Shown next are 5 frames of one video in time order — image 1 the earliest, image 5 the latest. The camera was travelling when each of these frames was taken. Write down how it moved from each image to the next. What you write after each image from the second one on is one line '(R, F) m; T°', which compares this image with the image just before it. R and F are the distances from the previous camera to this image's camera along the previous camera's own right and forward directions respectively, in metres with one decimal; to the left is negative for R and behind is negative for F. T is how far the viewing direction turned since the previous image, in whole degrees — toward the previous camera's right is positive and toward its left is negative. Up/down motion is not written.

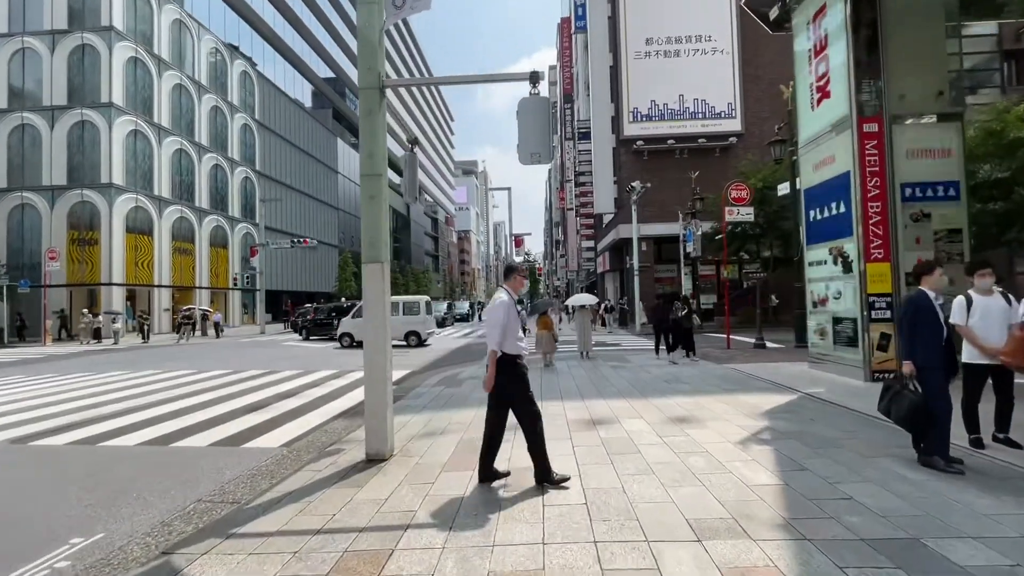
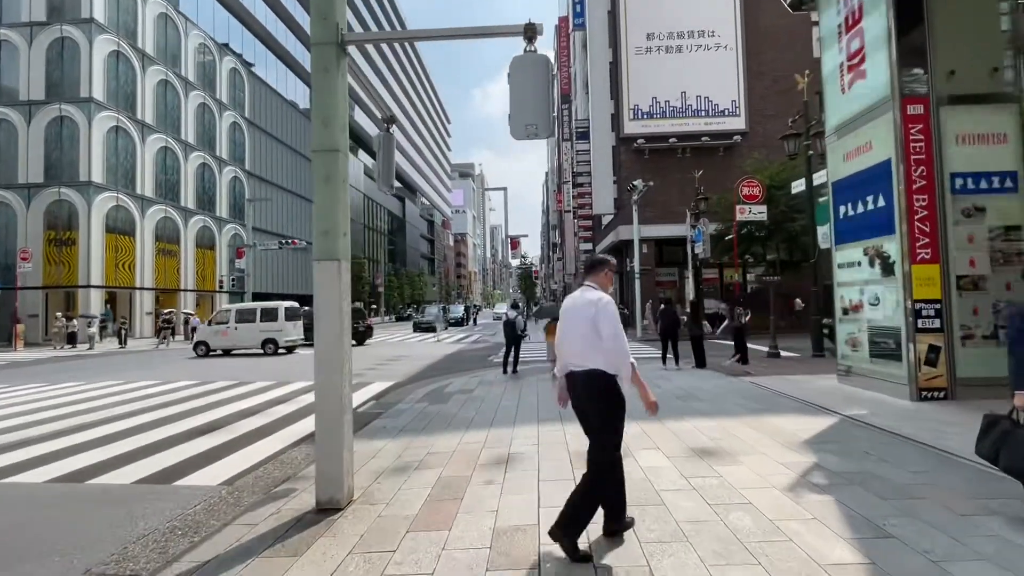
(+0.1, +1.3) m; 0°
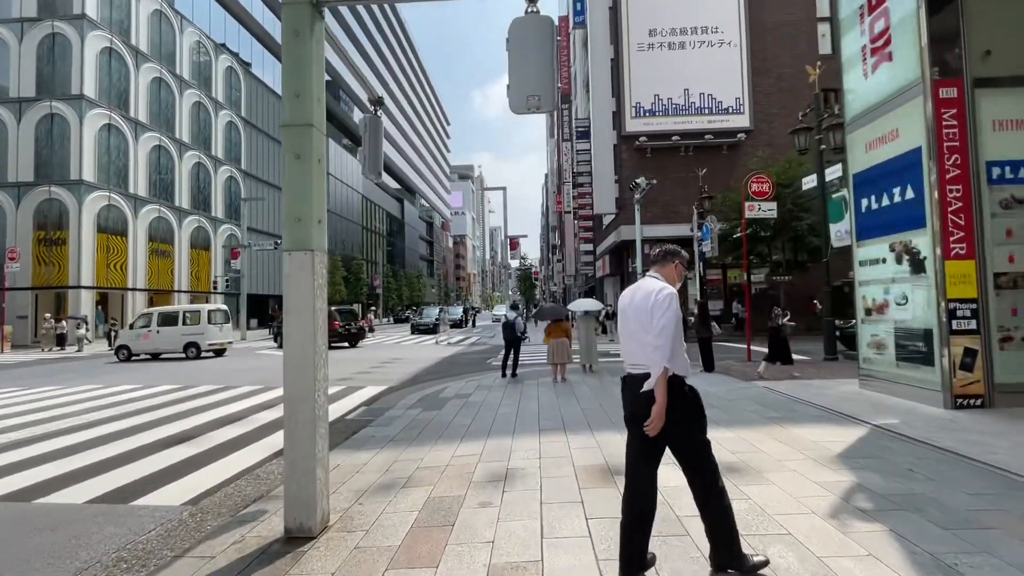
(0.0, +0.7) m; 0°
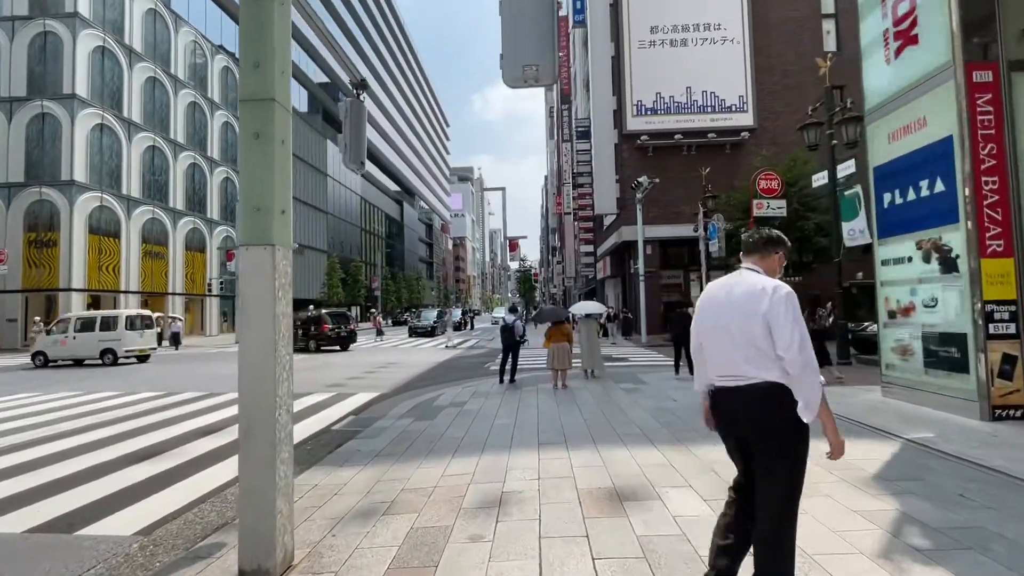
(+0.1, +0.6) m; 0°
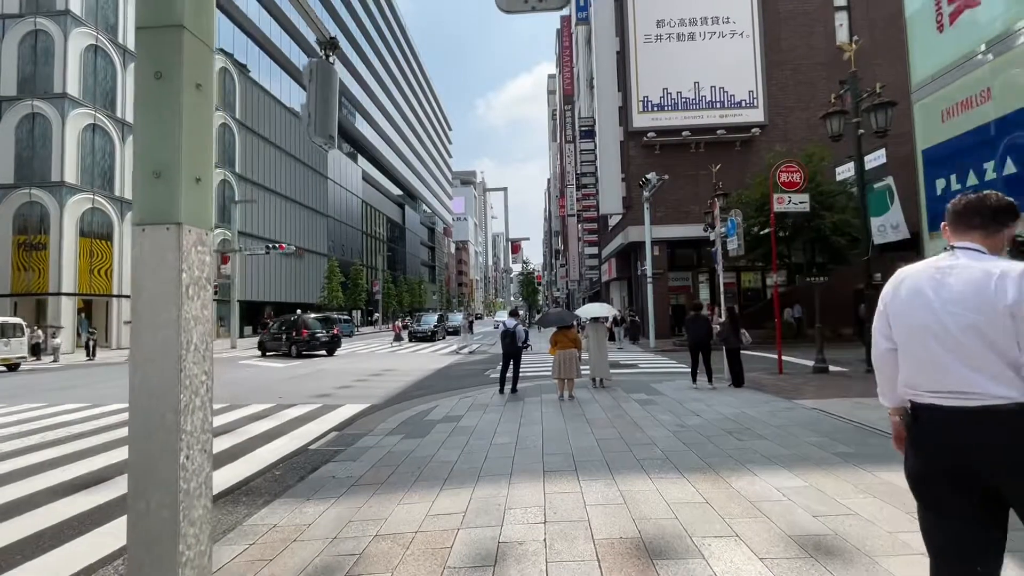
(0.0, +1.0) m; 0°
